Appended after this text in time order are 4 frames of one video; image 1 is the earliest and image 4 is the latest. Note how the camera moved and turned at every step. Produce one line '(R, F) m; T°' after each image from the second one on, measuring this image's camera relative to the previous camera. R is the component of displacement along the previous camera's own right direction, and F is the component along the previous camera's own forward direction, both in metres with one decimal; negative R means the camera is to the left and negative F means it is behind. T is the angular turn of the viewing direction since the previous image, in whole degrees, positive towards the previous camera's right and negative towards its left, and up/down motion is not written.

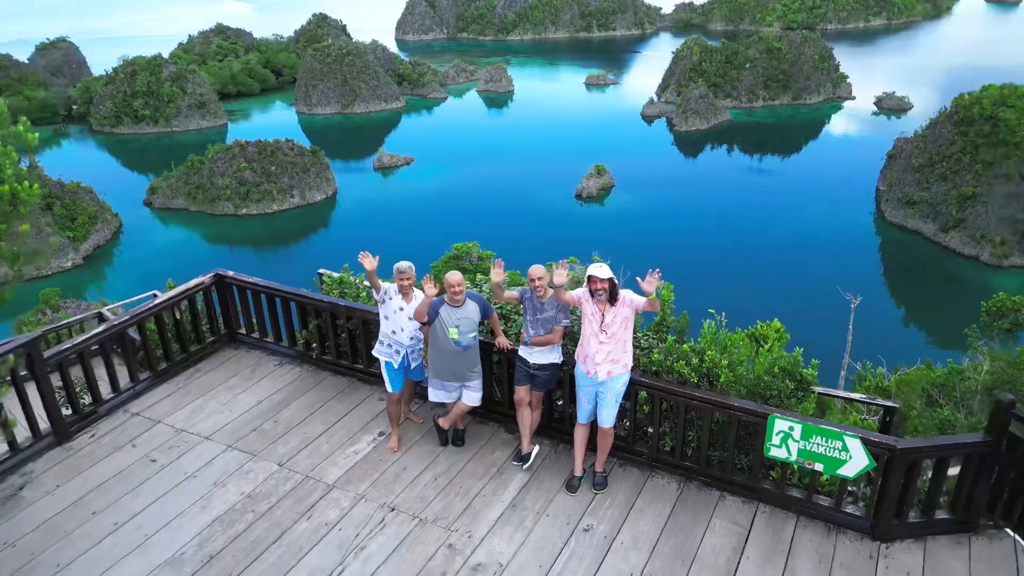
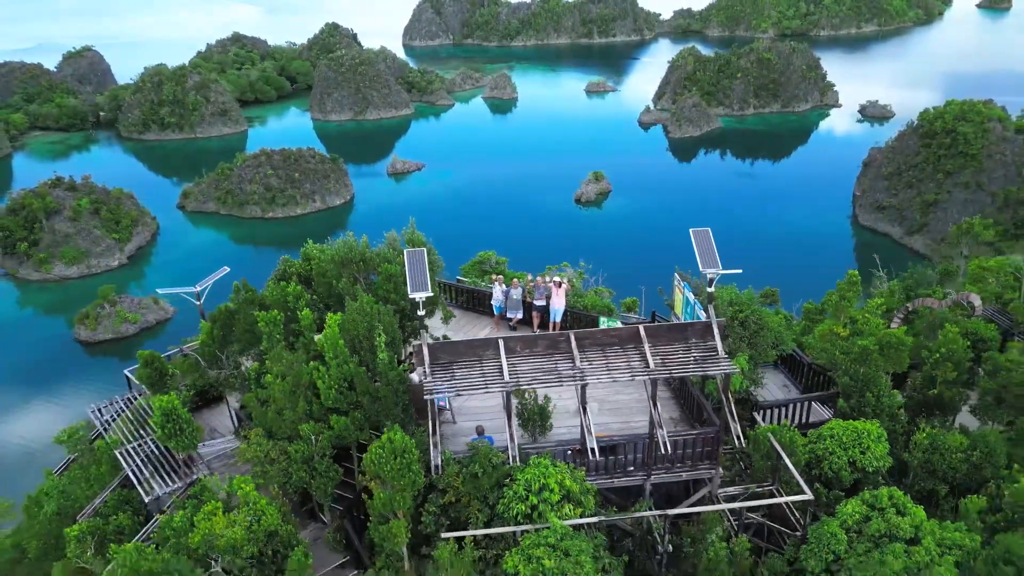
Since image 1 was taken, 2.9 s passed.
(-0.3, -9.0) m; 0°
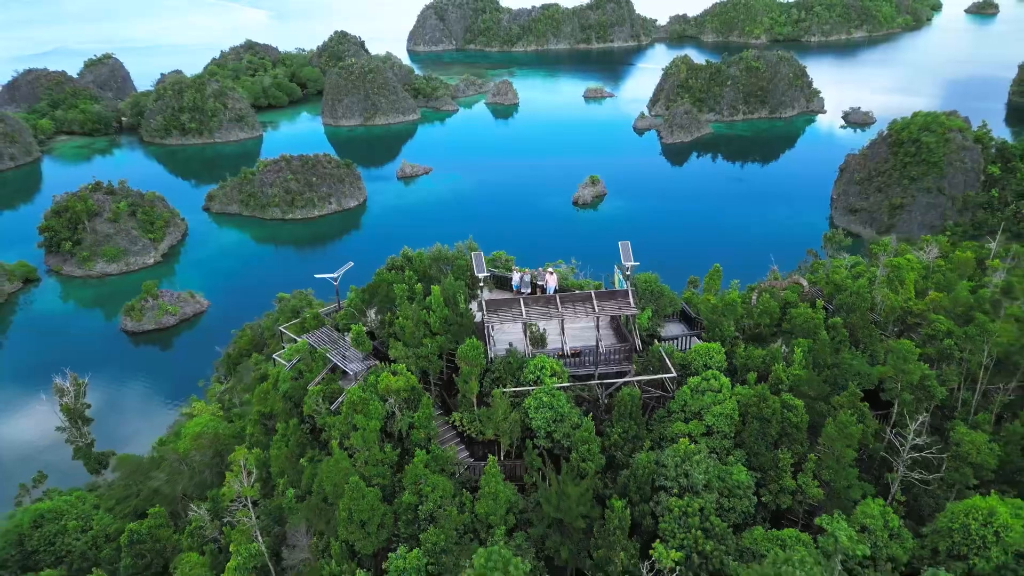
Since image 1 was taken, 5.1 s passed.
(-0.4, -8.9) m; 0°
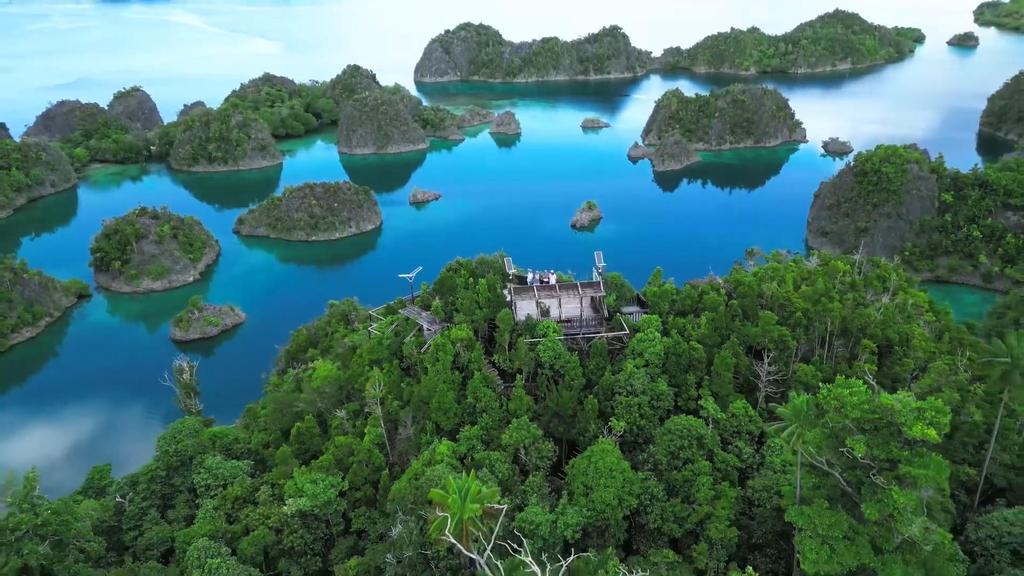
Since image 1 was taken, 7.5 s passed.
(-0.7, -11.5) m; 0°
